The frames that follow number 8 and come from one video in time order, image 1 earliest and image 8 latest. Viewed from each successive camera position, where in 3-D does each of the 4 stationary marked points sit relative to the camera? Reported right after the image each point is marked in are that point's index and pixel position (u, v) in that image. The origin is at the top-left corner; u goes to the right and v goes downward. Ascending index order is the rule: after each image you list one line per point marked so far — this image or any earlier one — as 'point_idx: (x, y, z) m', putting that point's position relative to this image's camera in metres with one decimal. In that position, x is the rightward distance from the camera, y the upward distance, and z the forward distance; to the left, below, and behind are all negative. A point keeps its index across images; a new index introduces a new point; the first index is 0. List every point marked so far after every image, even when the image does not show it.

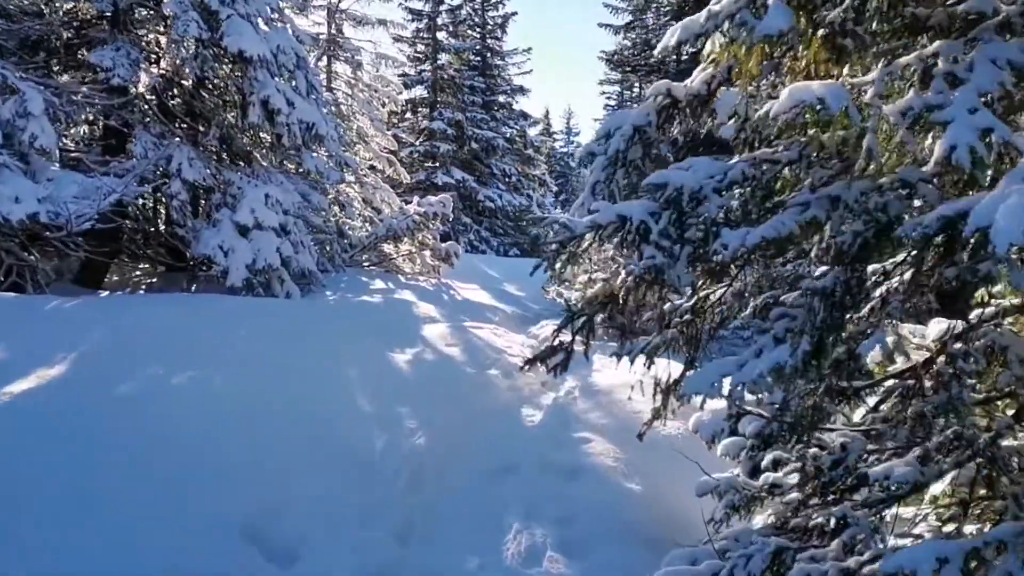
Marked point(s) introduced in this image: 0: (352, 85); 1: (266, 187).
0: (-2.9, +3.7, +16.8) m
1: (-2.5, +1.0, +9.5) m
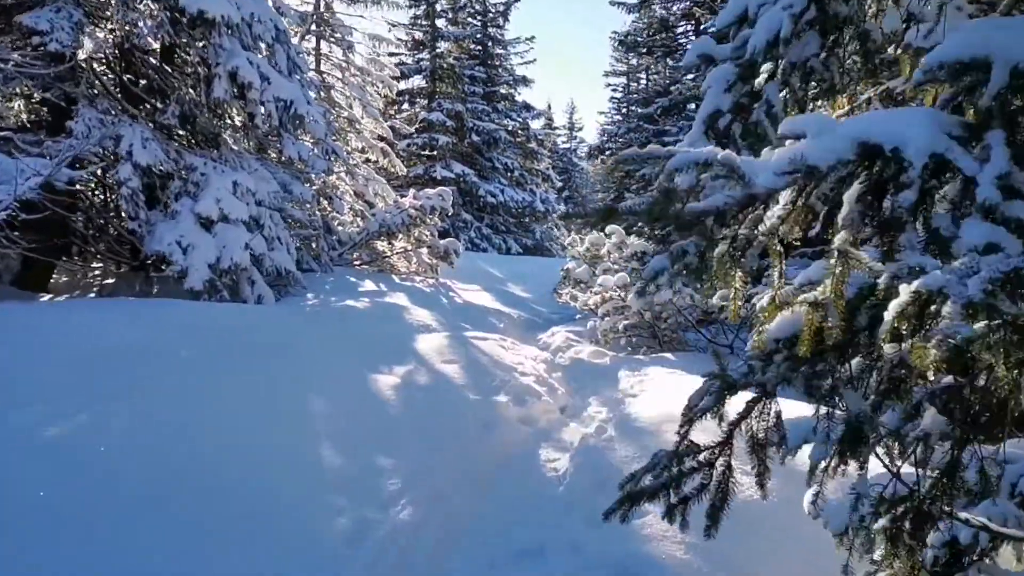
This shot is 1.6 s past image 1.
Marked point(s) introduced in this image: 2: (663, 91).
0: (-2.8, +3.7, +15.5) m
1: (-2.5, +1.0, +8.2) m
2: (+2.6, +3.4, +15.8) m
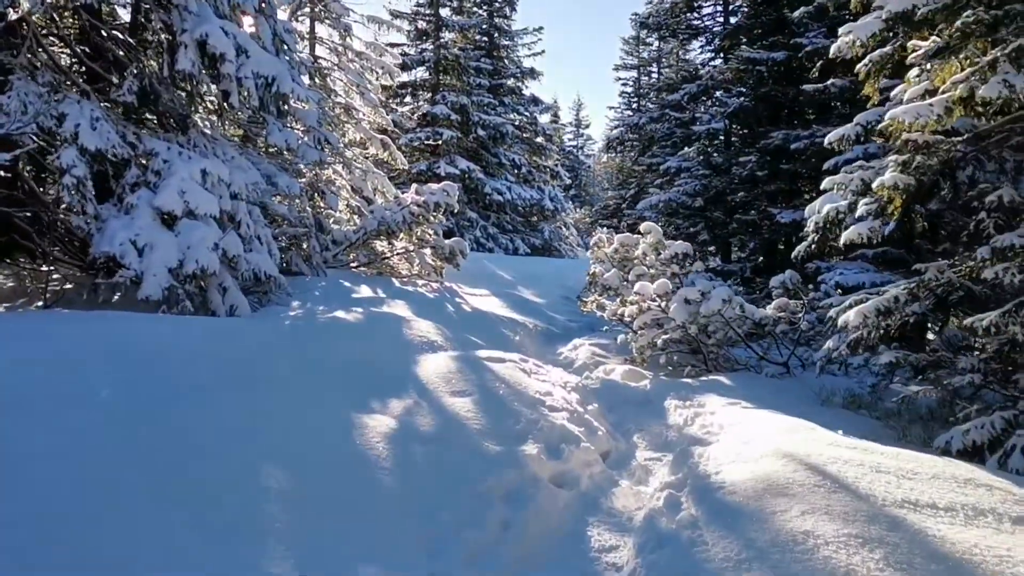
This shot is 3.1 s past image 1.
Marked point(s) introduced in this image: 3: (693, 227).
0: (-2.7, +3.6, +14.2) m
1: (-2.3, +1.0, +6.9) m
2: (+2.7, +3.3, +14.5) m
3: (+2.7, +0.9, +13.7) m
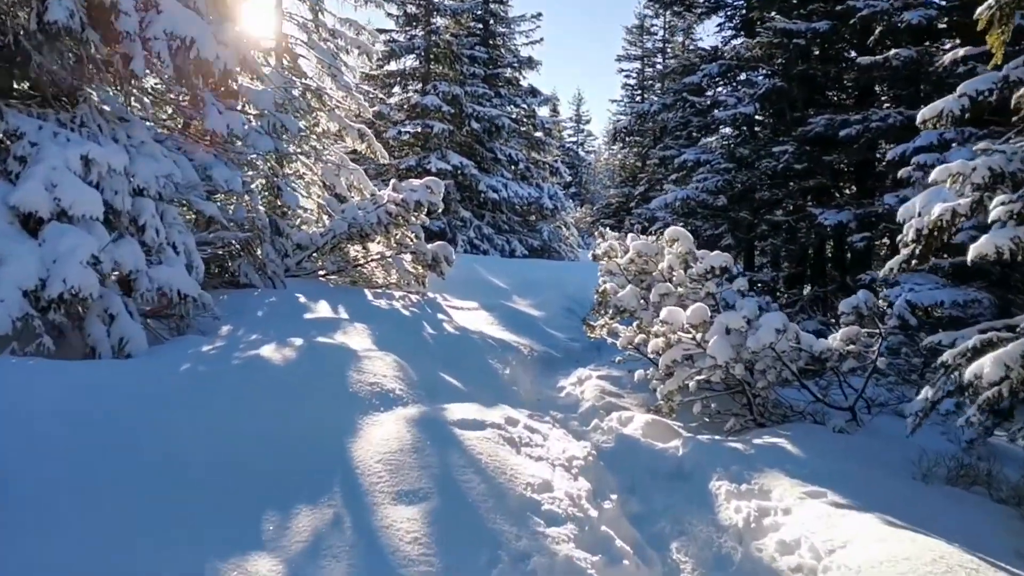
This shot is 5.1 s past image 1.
0: (-2.7, +3.5, +12.5) m
1: (-2.4, +0.8, +5.2) m
2: (+2.7, +3.2, +12.8) m
3: (+2.6, +0.8, +12.0) m
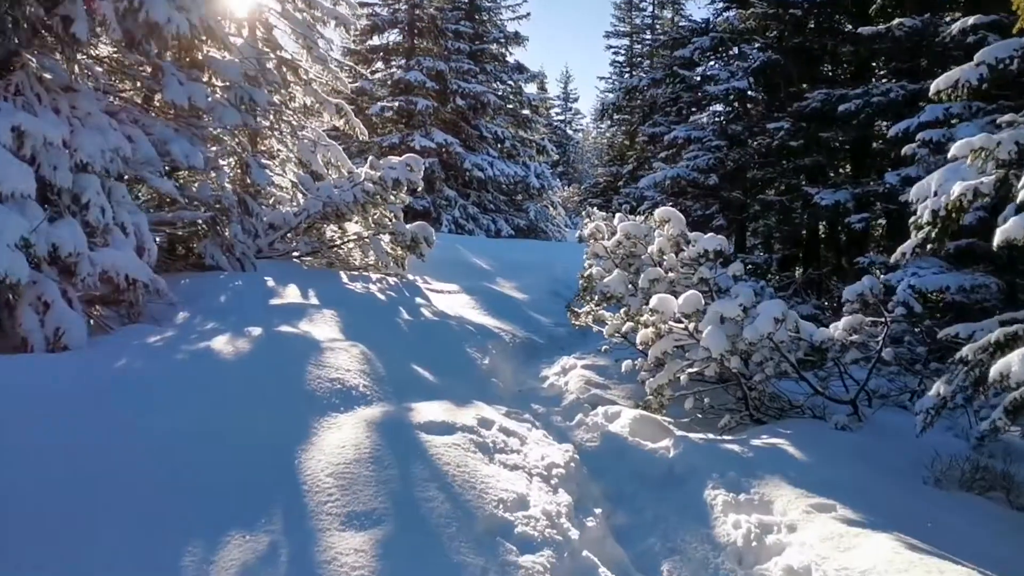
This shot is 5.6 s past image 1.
0: (-3.0, +3.7, +12.0) m
1: (-2.5, +0.9, +4.7) m
2: (+2.4, +3.4, +12.3) m
3: (+2.4, +1.0, +11.6) m
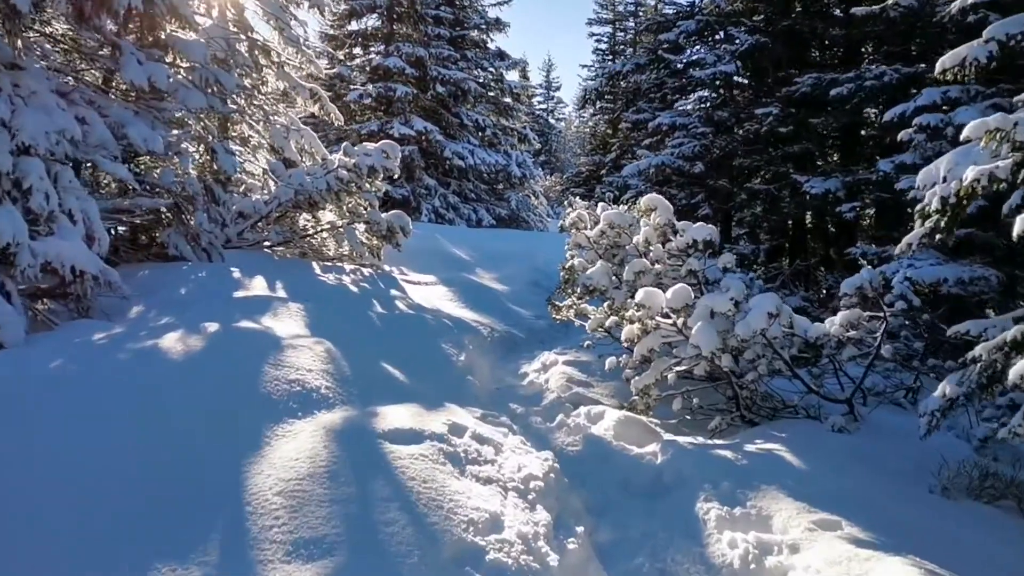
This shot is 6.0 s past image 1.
0: (-3.2, +3.8, +11.6) m
1: (-2.6, +0.9, +4.3) m
2: (+2.2, +3.5, +12.0) m
3: (+2.2, +1.1, +11.3) m
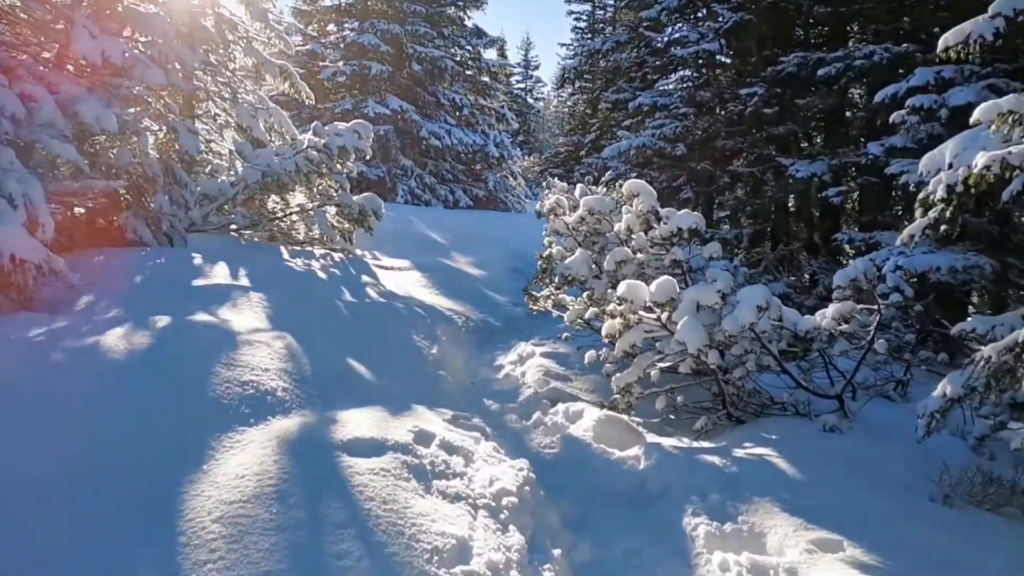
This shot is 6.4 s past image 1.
0: (-3.5, +4.0, +11.1) m
1: (-2.7, +1.0, +4.0) m
2: (+1.9, +3.7, +11.7) m
3: (+1.9, +1.3, +11.0) m
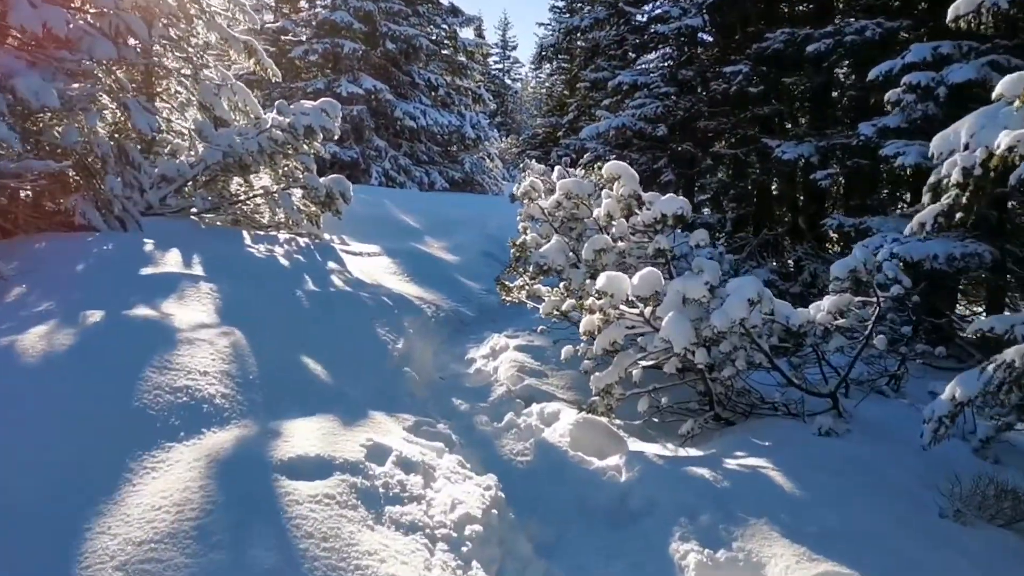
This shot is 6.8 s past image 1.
0: (-3.8, +4.2, +10.6) m
1: (-2.9, +1.0, +3.5) m
2: (+1.6, +3.9, +11.3) m
3: (+1.6, +1.4, +10.7) m
